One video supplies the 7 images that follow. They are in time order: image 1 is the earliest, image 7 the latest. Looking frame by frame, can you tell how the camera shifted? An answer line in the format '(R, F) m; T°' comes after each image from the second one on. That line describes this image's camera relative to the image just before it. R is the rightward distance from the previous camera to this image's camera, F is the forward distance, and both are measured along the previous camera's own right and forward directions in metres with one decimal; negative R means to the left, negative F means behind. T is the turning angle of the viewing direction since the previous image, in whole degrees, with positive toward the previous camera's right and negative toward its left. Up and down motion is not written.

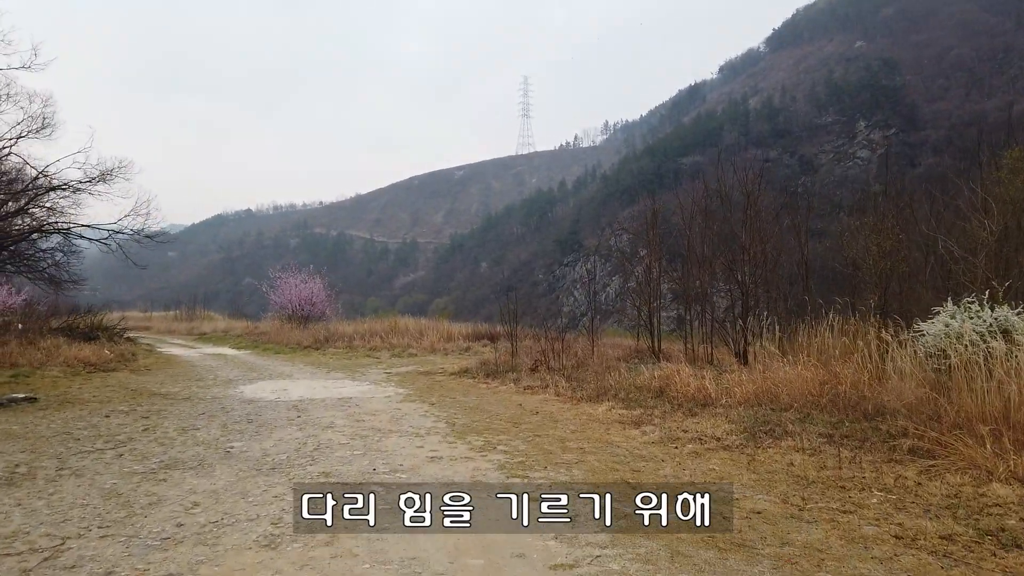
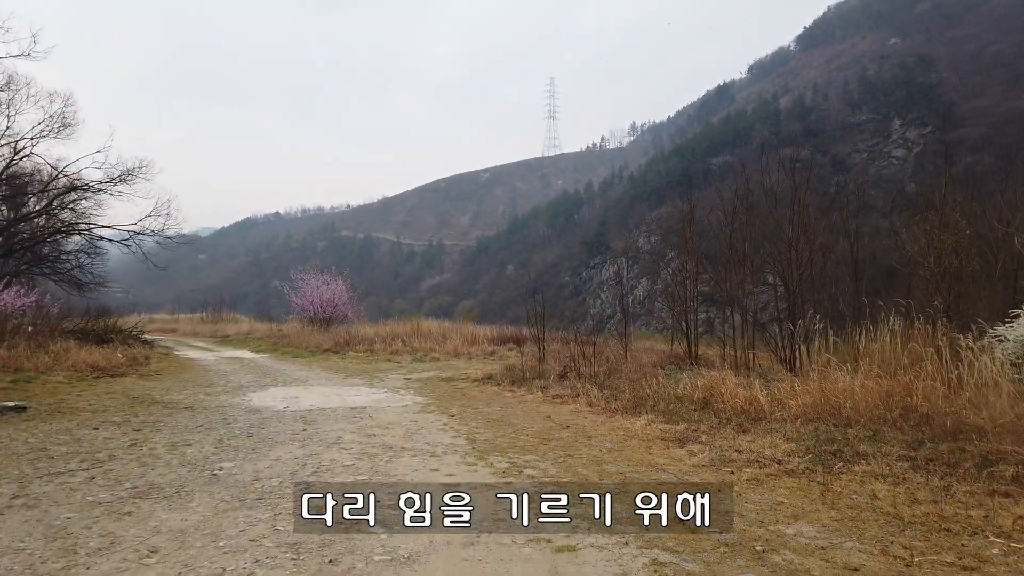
(0.0, +0.6) m; -3°
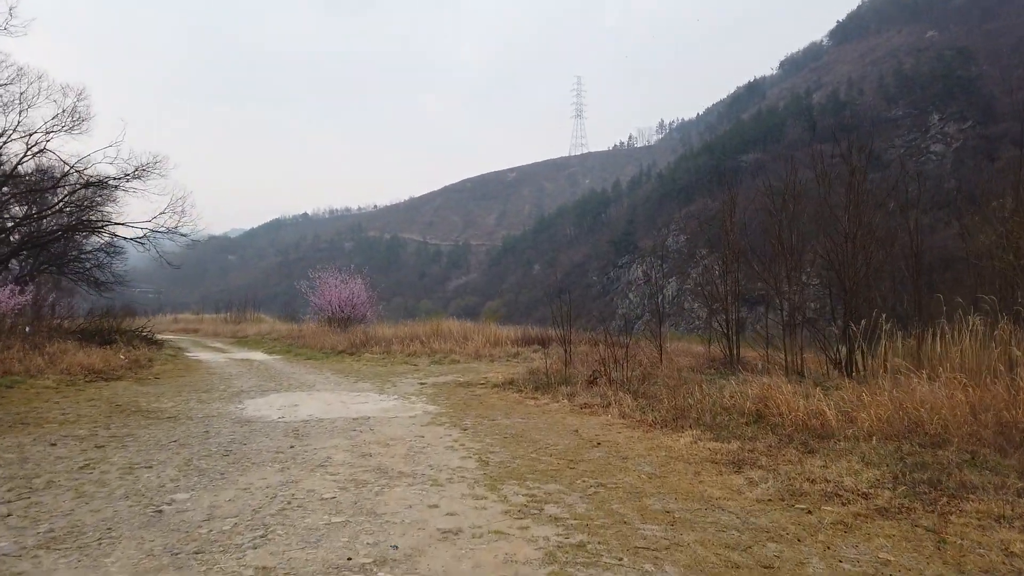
(+0.1, +0.8) m; -3°
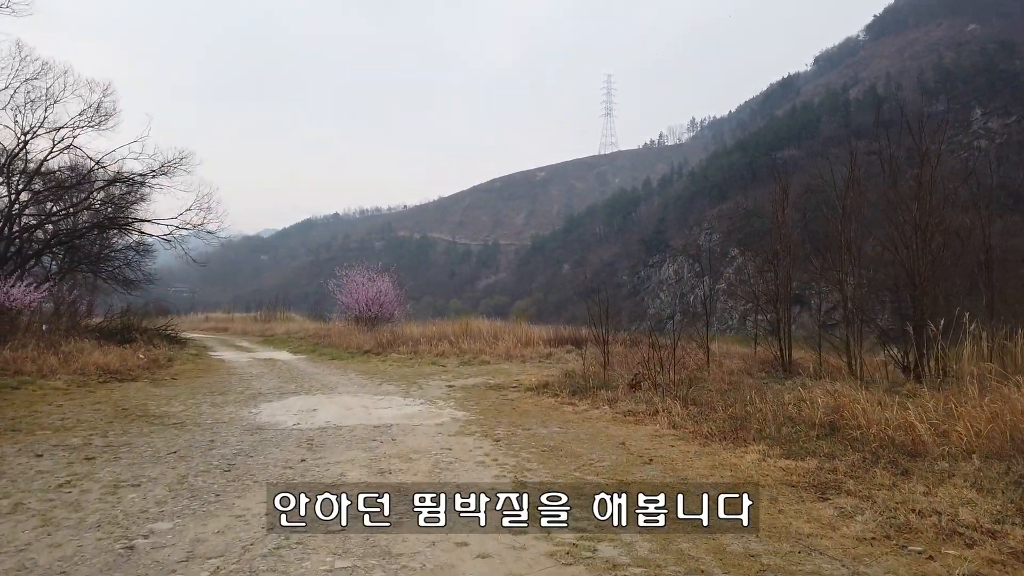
(-0.1, +0.6) m; -3°
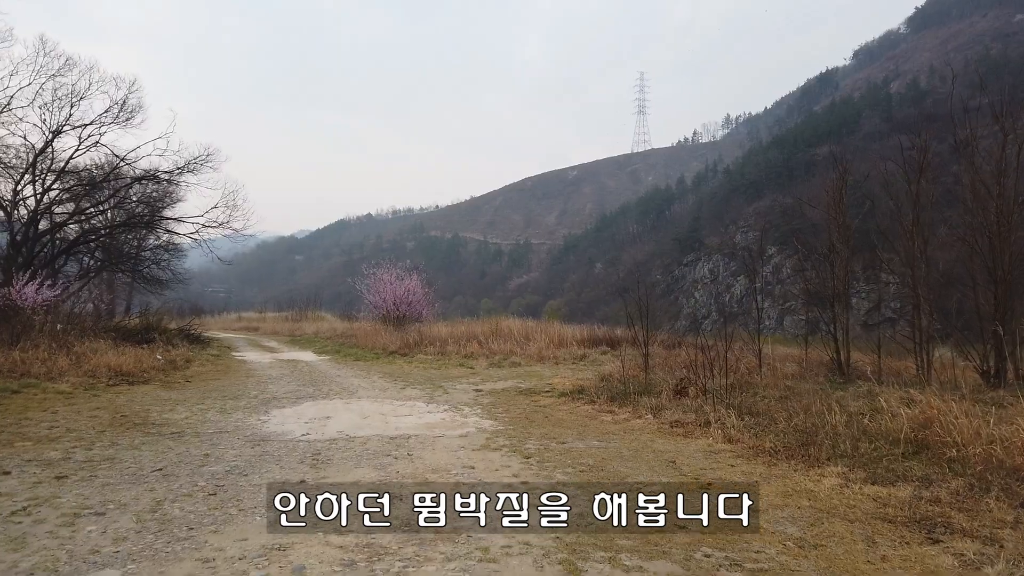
(0.0, +0.6) m; -3°
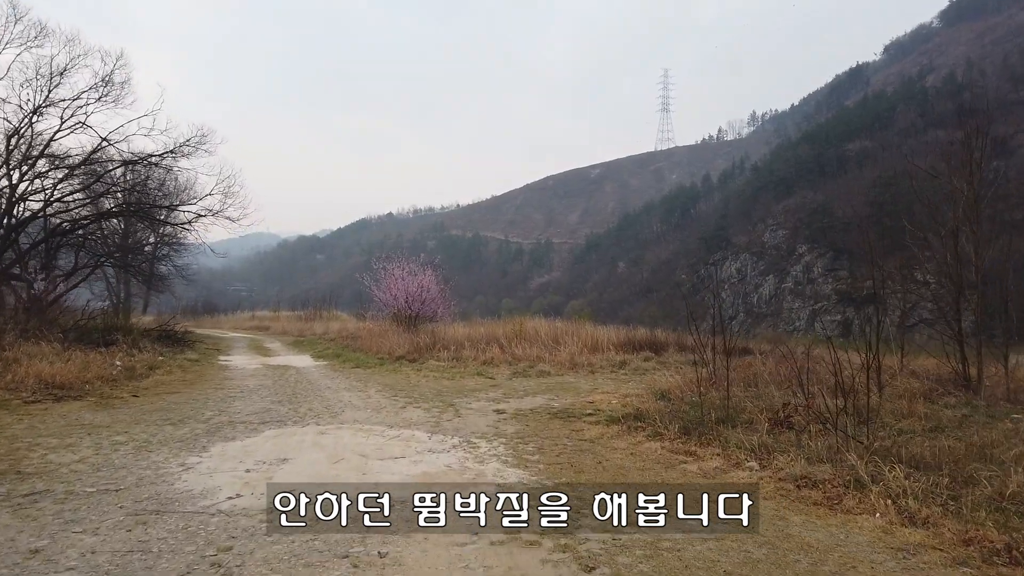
(-0.1, +1.7) m; -2°
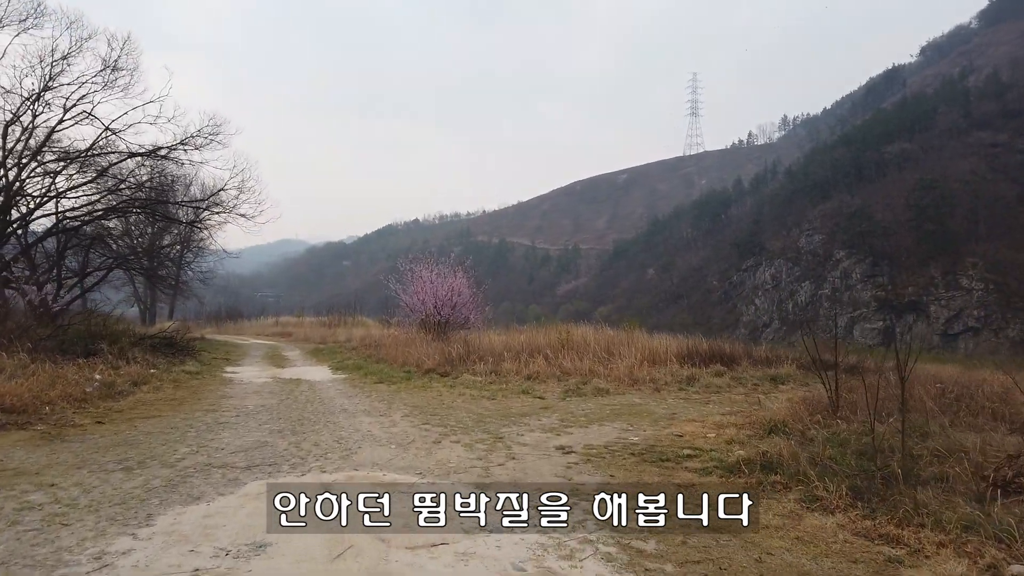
(-0.3, +1.4) m; -3°
